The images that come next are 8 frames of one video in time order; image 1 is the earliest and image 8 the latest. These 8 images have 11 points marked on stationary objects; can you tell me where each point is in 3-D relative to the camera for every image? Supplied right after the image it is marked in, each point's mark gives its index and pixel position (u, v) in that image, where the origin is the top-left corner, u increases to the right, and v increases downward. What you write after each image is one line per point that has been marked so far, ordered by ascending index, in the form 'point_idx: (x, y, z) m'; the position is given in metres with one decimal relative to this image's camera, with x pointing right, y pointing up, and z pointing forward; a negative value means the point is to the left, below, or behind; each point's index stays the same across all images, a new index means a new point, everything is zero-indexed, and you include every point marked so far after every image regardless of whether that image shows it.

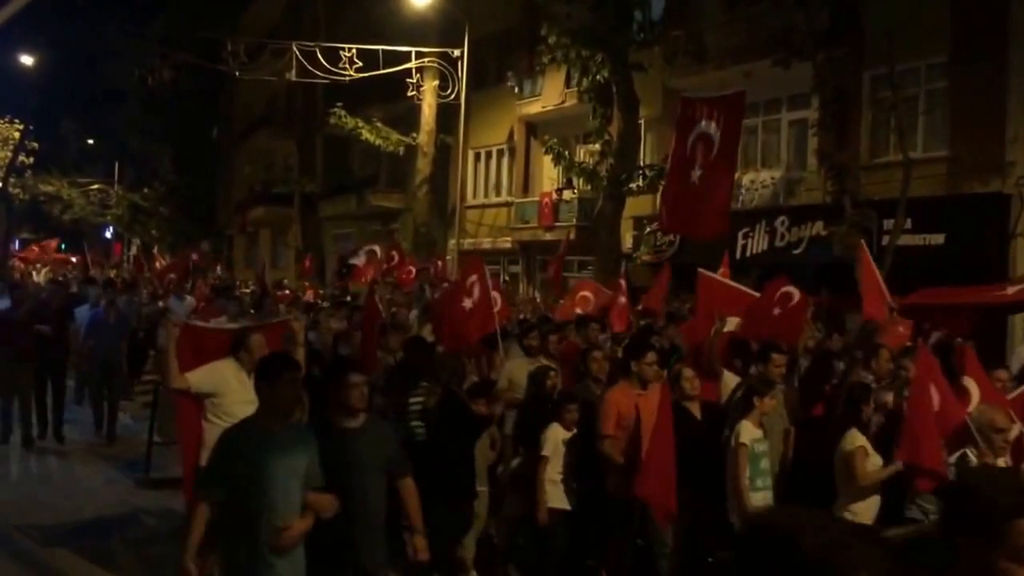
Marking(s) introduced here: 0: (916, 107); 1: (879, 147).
0: (+5.7, +2.5, +19.3) m
1: (+5.3, +2.0, +20.0) m
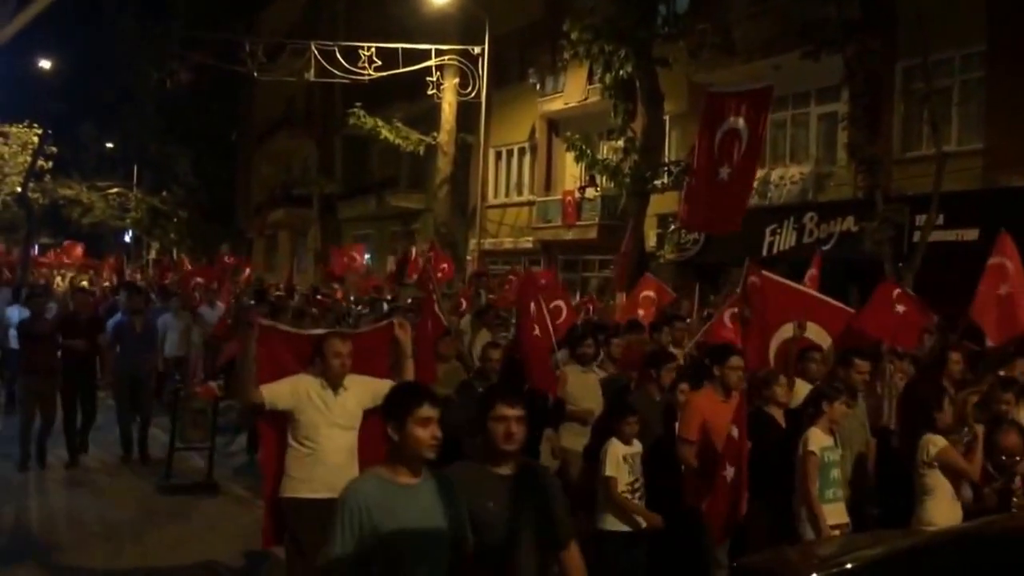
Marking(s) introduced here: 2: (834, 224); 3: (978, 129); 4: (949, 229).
0: (+6.0, +2.6, +18.9) m
1: (+5.7, +2.0, +19.6) m
2: (+4.6, +0.9, +19.8) m
3: (+6.2, +2.1, +18.5) m
4: (+5.8, +0.8, +18.0) m
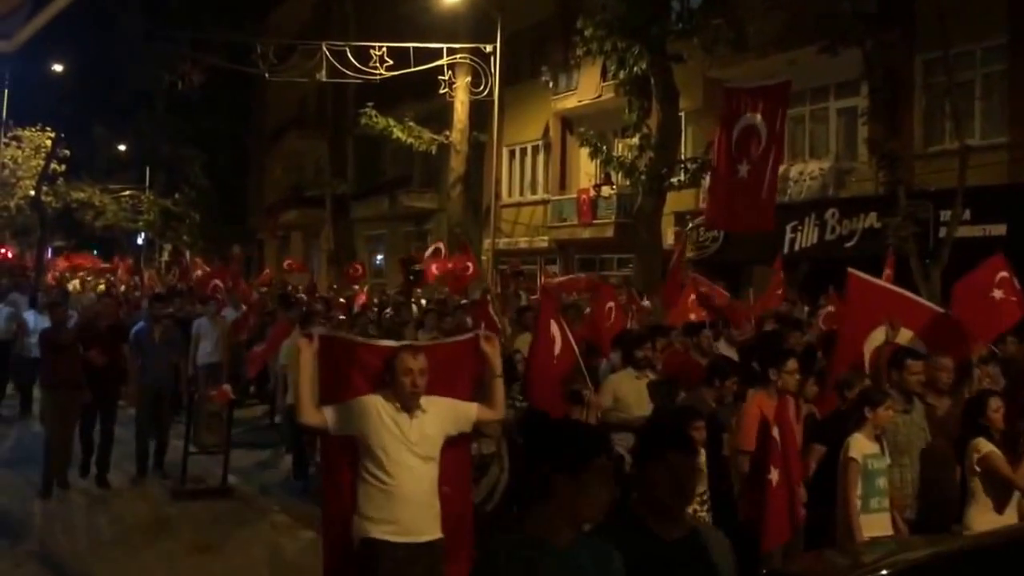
0: (+6.2, +2.6, +18.6) m
1: (+5.9, +2.1, +19.3) m
2: (+4.9, +1.0, +19.5) m
3: (+6.4, +2.2, +18.2) m
4: (+6.0, +0.8, +17.8) m
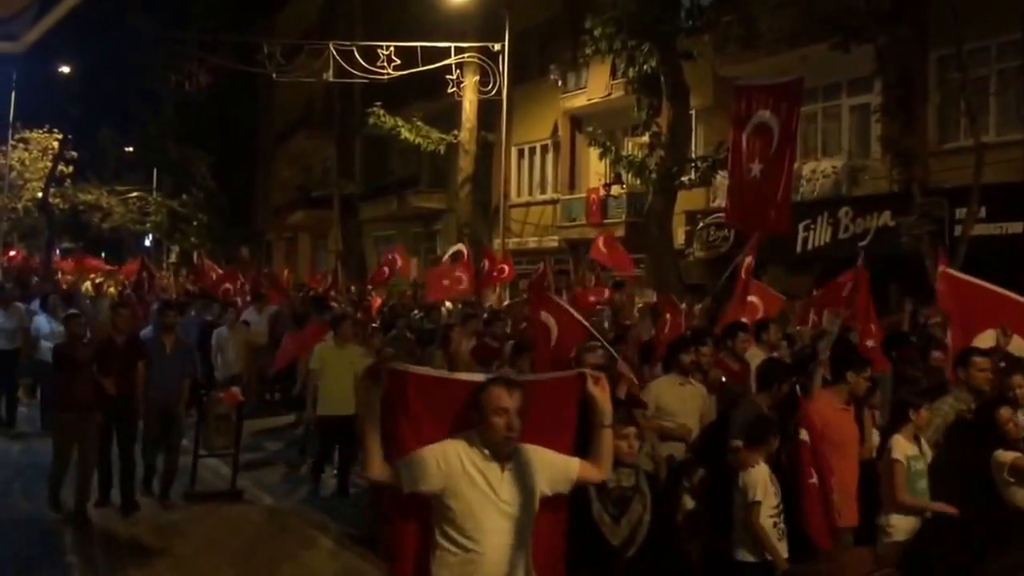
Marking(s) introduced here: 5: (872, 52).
0: (+6.3, +2.7, +18.5) m
1: (+6.0, +2.1, +19.2) m
2: (+5.0, +1.0, +19.4) m
3: (+6.6, +2.2, +18.1) m
4: (+6.1, +0.8, +17.6) m
5: (+5.2, +3.4, +19.9) m
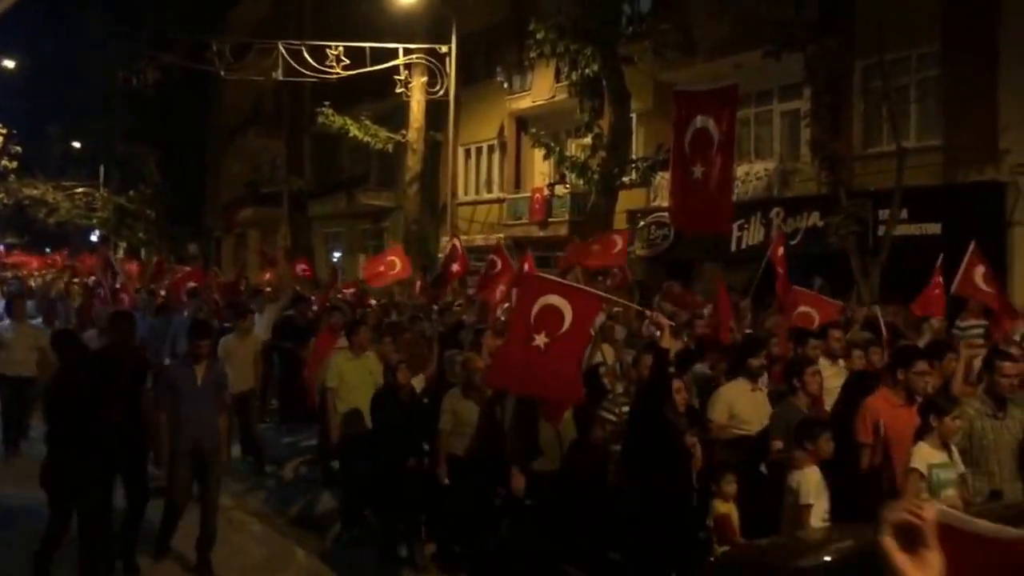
0: (+5.6, +2.7, +19.3) m
1: (+5.2, +2.2, +20.0) m
2: (+4.2, +1.0, +20.1) m
3: (+5.8, +2.2, +18.9) m
4: (+5.4, +0.9, +18.4) m
5: (+4.4, +3.4, +20.7) m
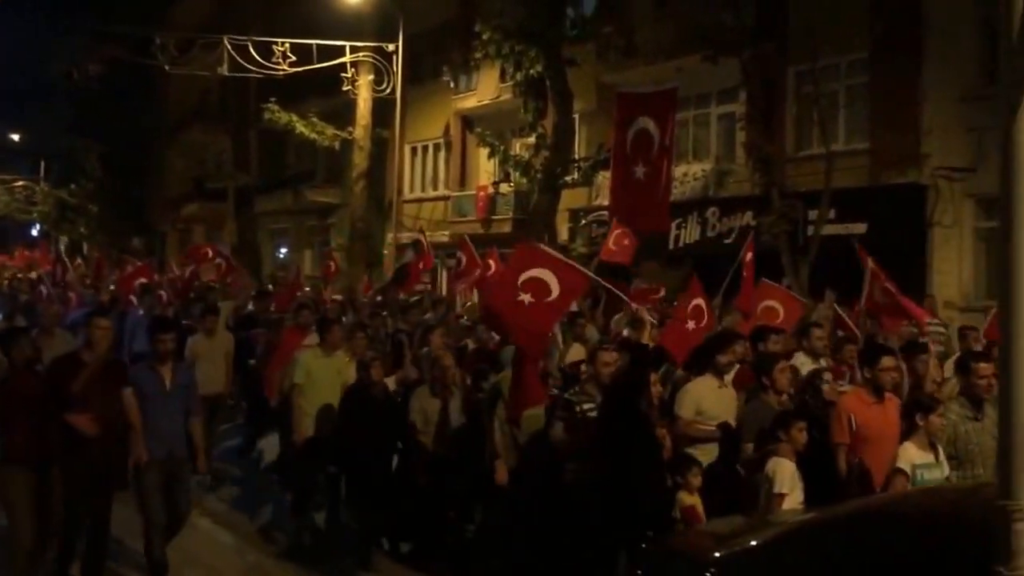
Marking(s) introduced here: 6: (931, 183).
0: (+4.8, +2.7, +20.0) m
1: (+4.4, +2.2, +20.7) m
2: (+3.4, +1.1, +20.8) m
3: (+5.1, +2.3, +19.7) m
4: (+4.6, +0.9, +19.2) m
5: (+3.5, +3.5, +21.4) m
6: (+5.7, +1.4, +18.9) m
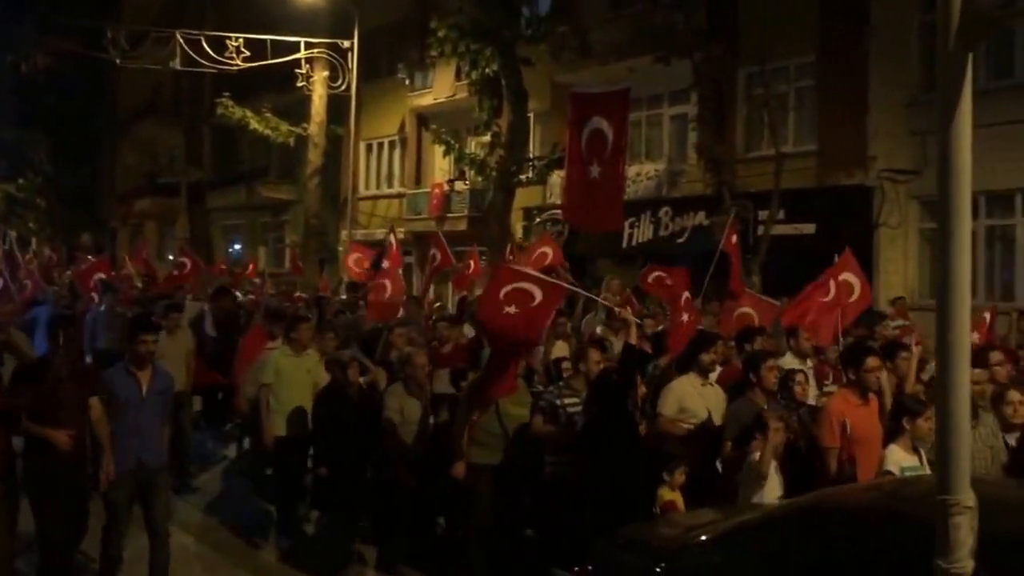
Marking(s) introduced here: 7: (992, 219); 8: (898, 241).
0: (+4.1, +2.7, +20.4) m
1: (+3.7, +2.2, +21.0) m
2: (+2.7, +1.1, +21.1) m
3: (+4.4, +2.3, +20.0) m
4: (+4.0, +0.9, +19.5) m
5: (+2.8, +3.5, +21.7) m
6: (+5.1, +1.4, +19.2) m
7: (+6.5, +0.9, +18.7) m
8: (+5.3, +0.6, +19.2) m
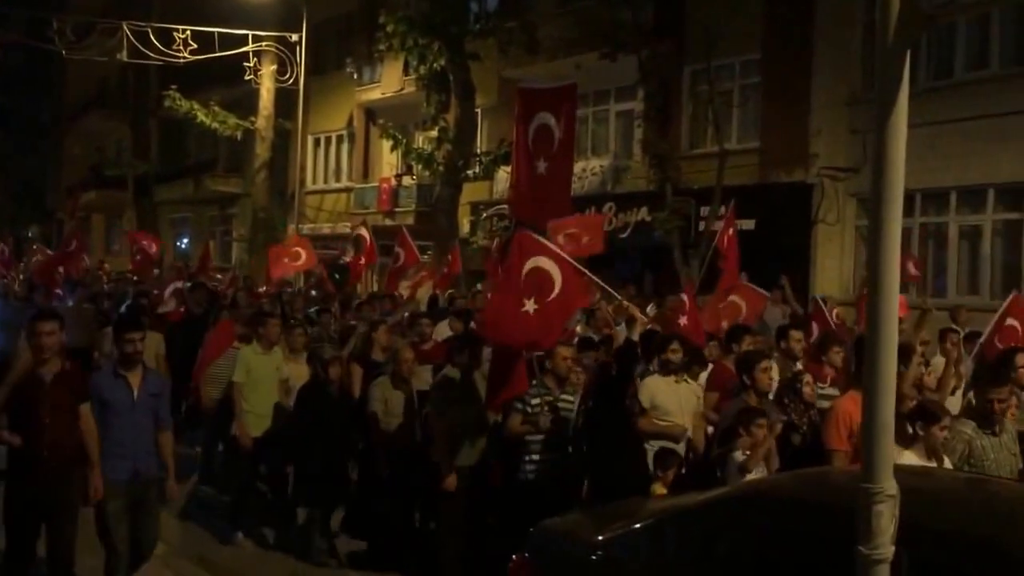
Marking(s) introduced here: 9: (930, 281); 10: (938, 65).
0: (+3.3, +2.8, +20.6) m
1: (+2.9, +2.3, +21.2) m
2: (+1.9, +1.2, +21.3) m
3: (+3.6, +2.4, +20.2) m
4: (+3.2, +1.0, +19.7) m
5: (+2.0, +3.6, +21.9) m
6: (+4.3, +1.5, +19.5) m
7: (+5.7, +1.0, +19.0) m
8: (+4.6, +0.7, +19.4) m
9: (+5.8, +0.1, +18.9) m
10: (+5.8, +3.1, +18.9) m
